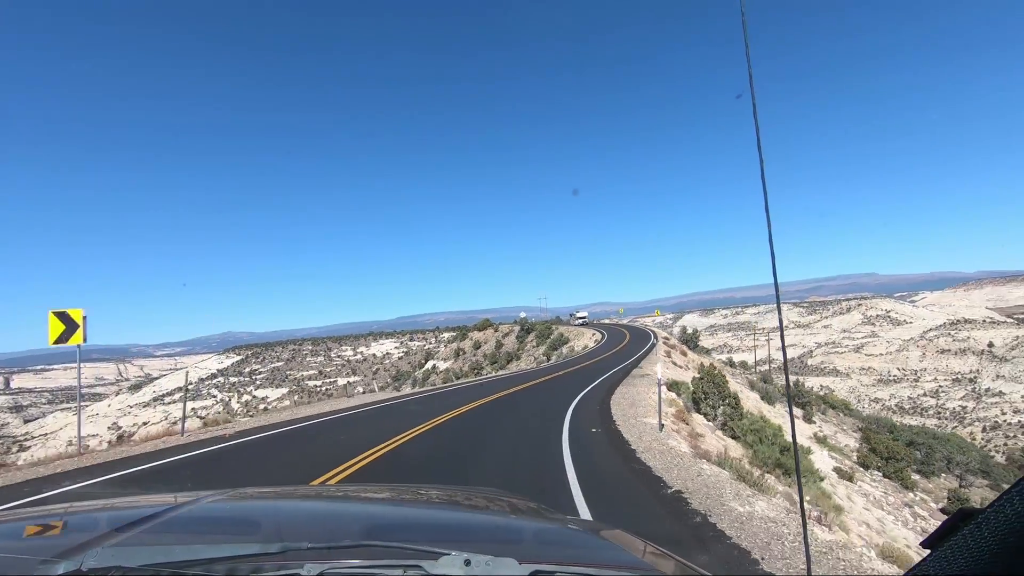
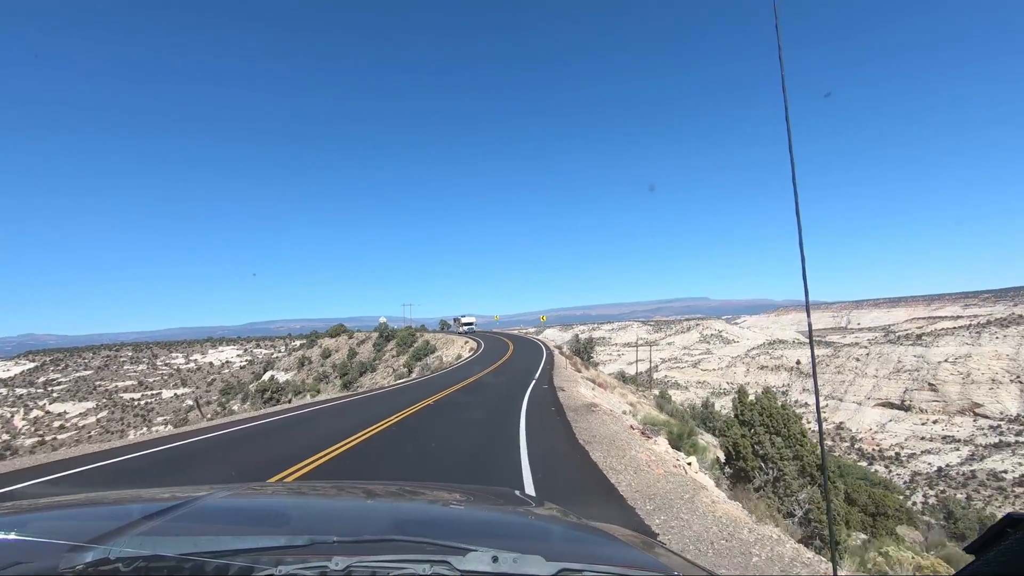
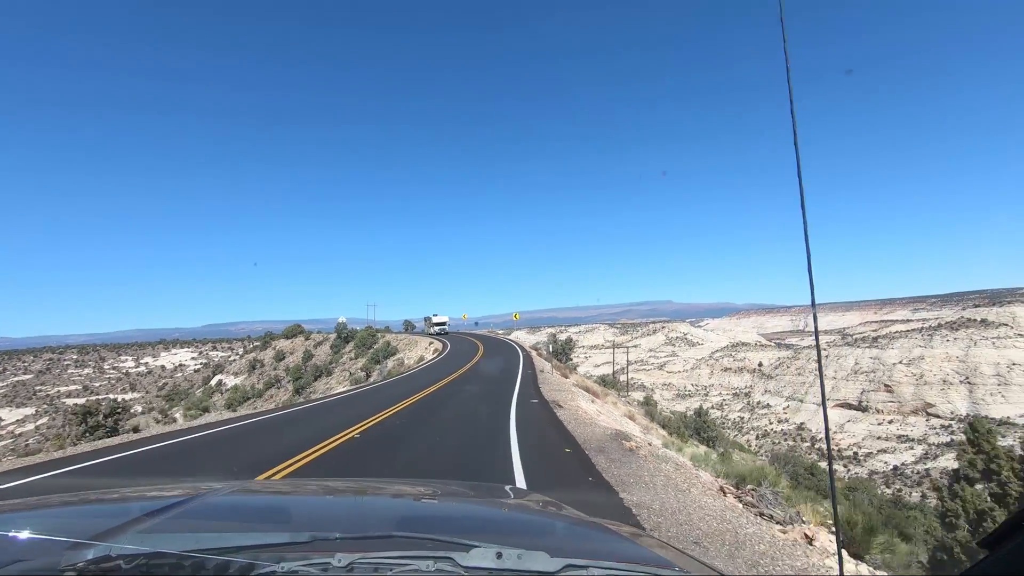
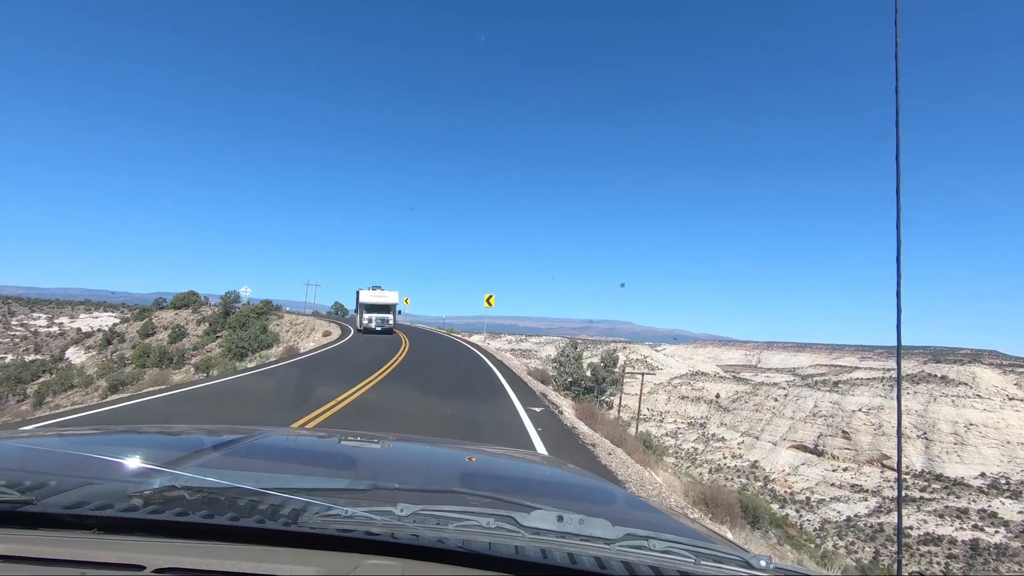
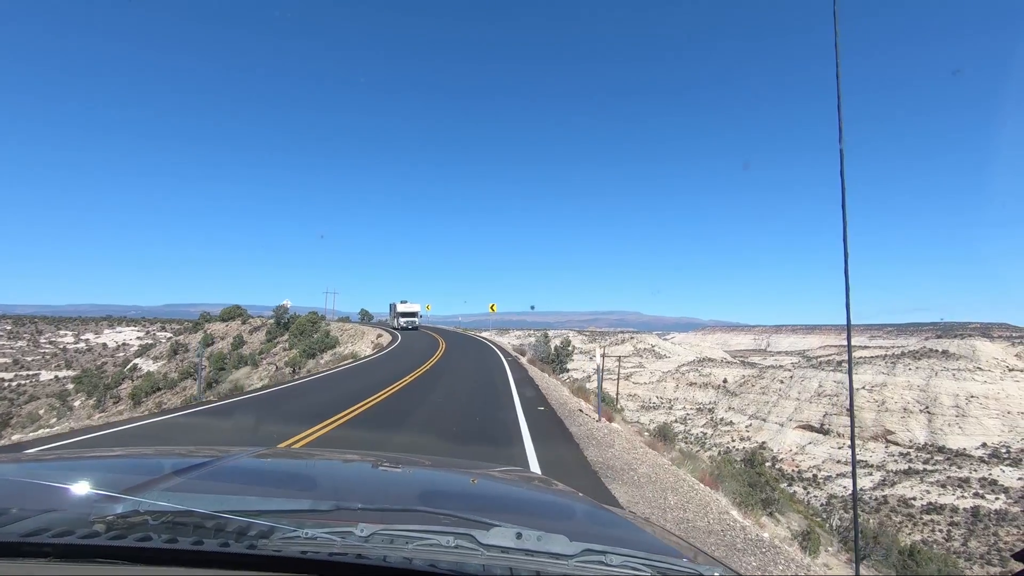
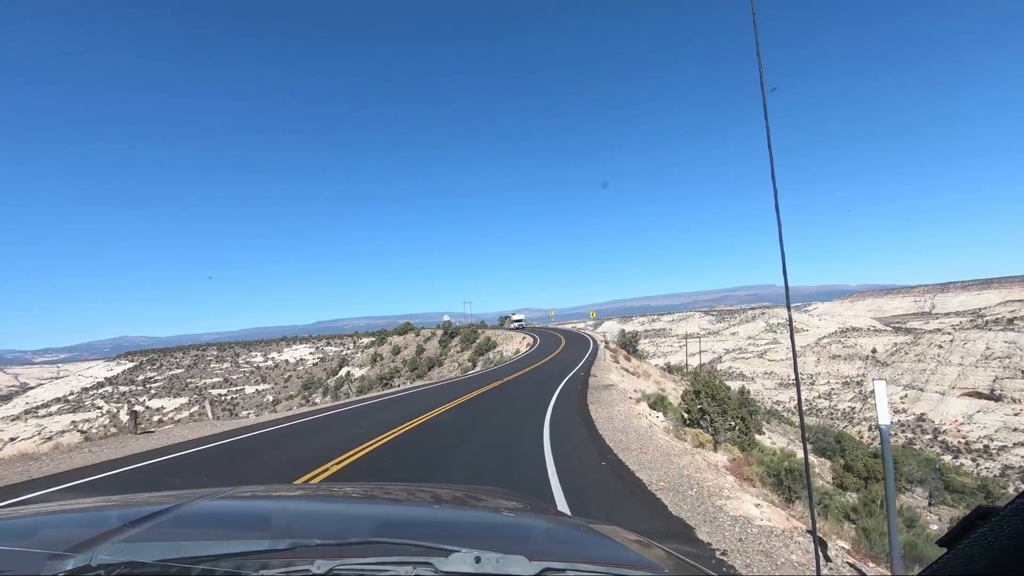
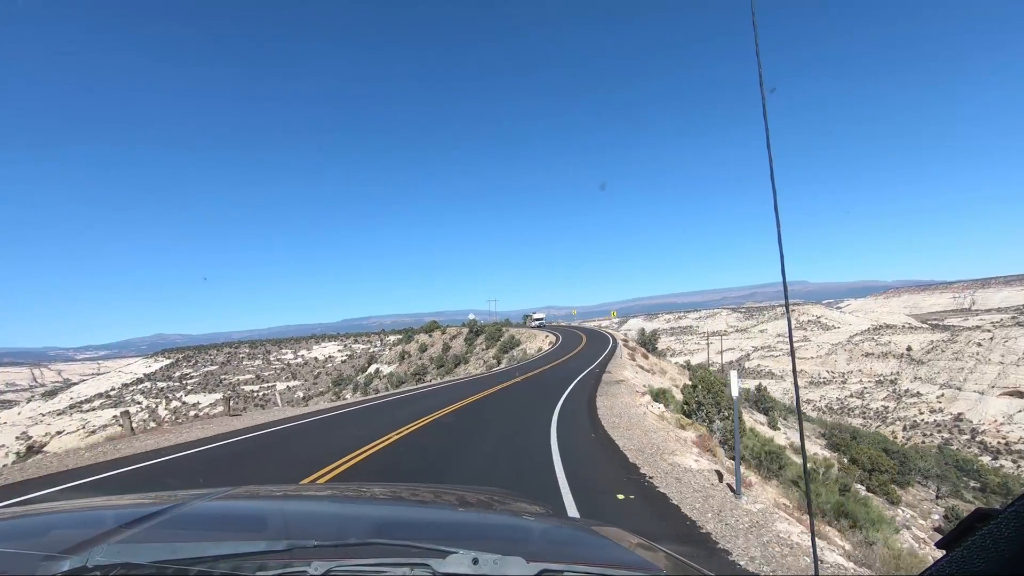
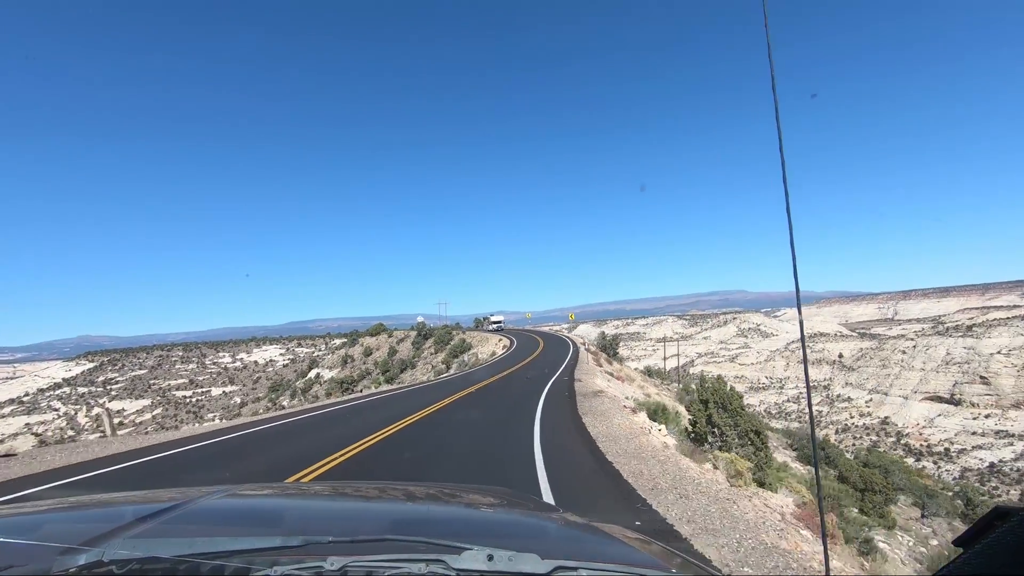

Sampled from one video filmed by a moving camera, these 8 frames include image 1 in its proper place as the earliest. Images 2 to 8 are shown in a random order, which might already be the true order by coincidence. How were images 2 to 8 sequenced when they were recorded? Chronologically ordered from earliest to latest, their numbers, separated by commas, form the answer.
7, 6, 8, 2, 3, 5, 4
